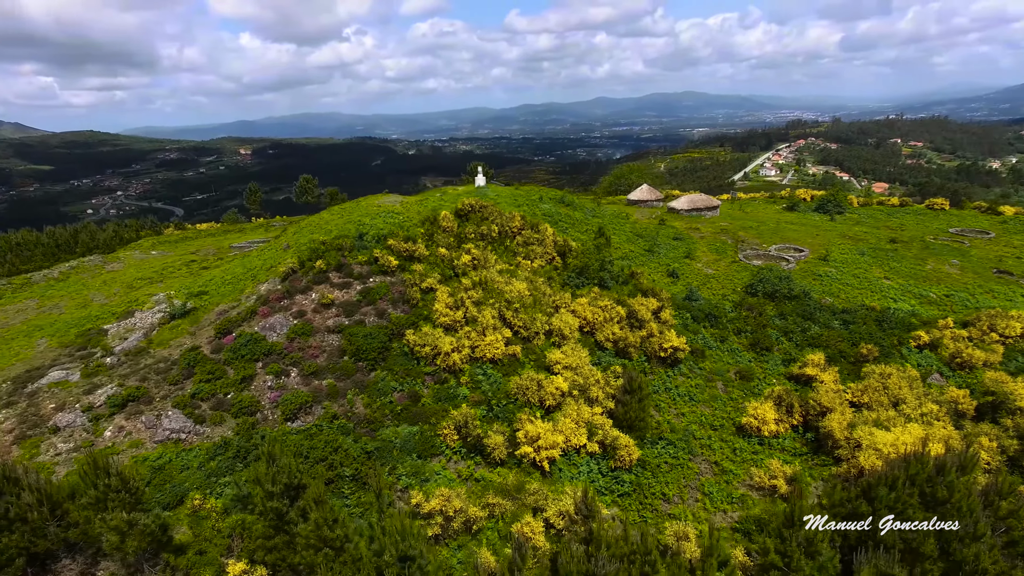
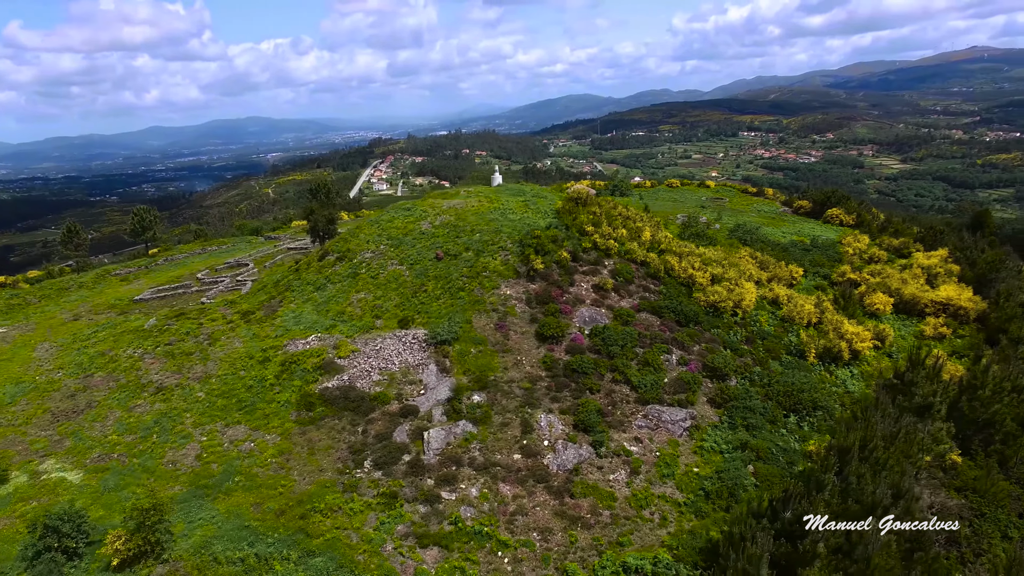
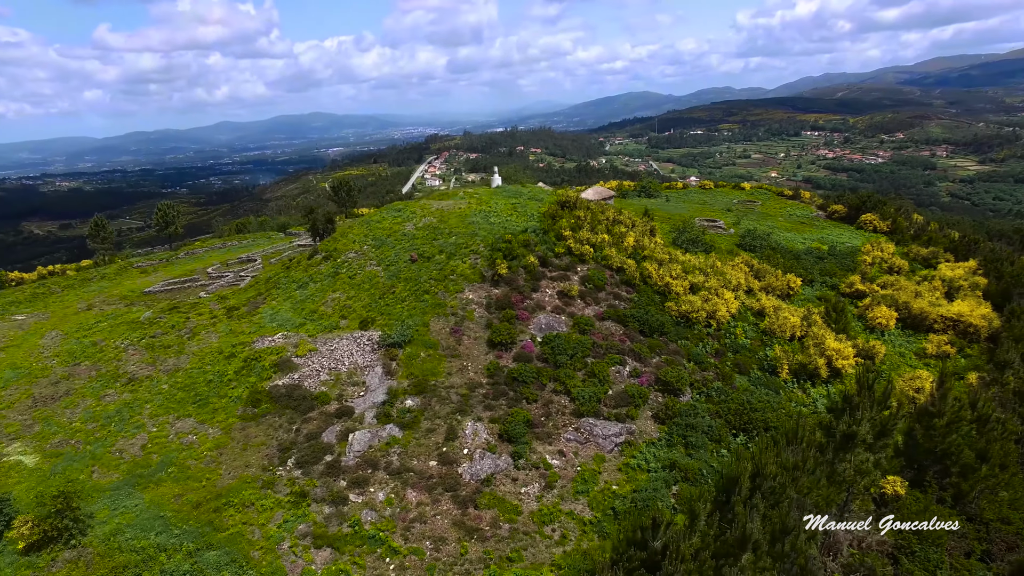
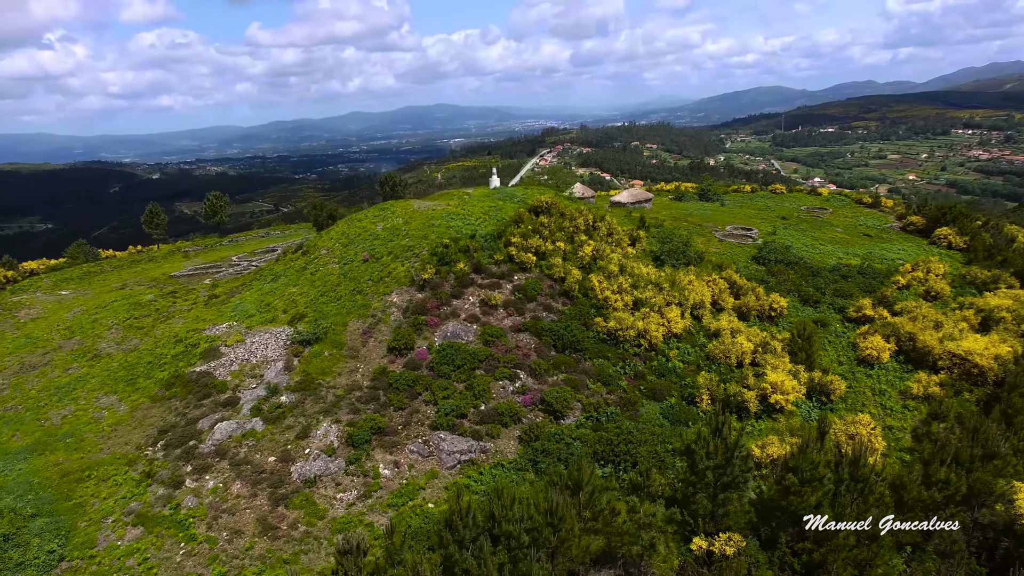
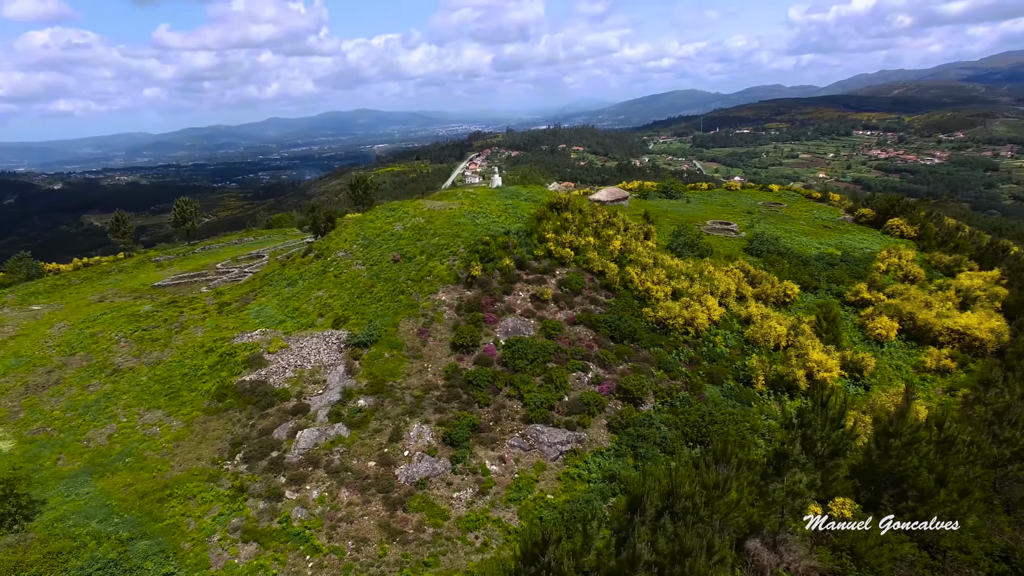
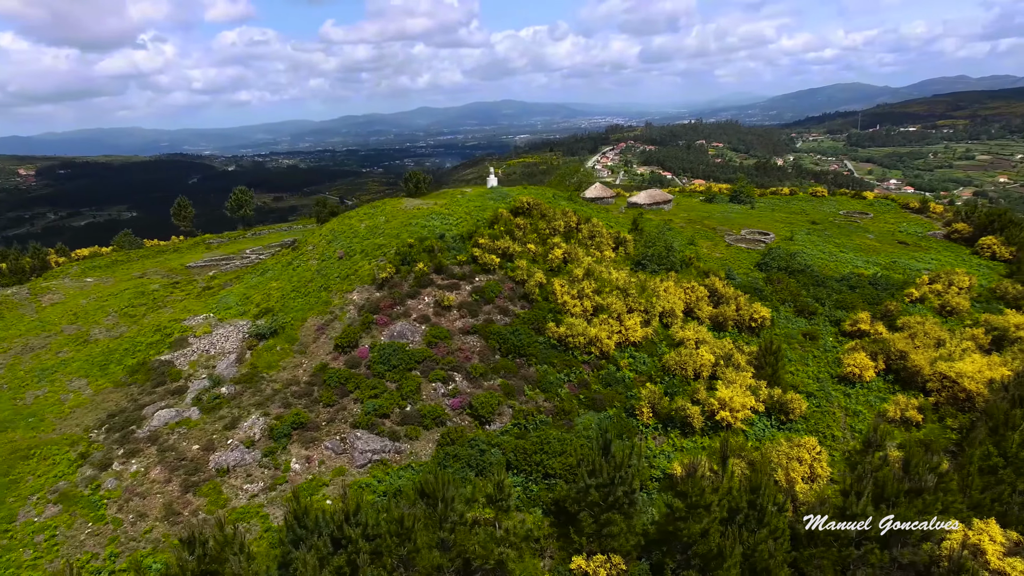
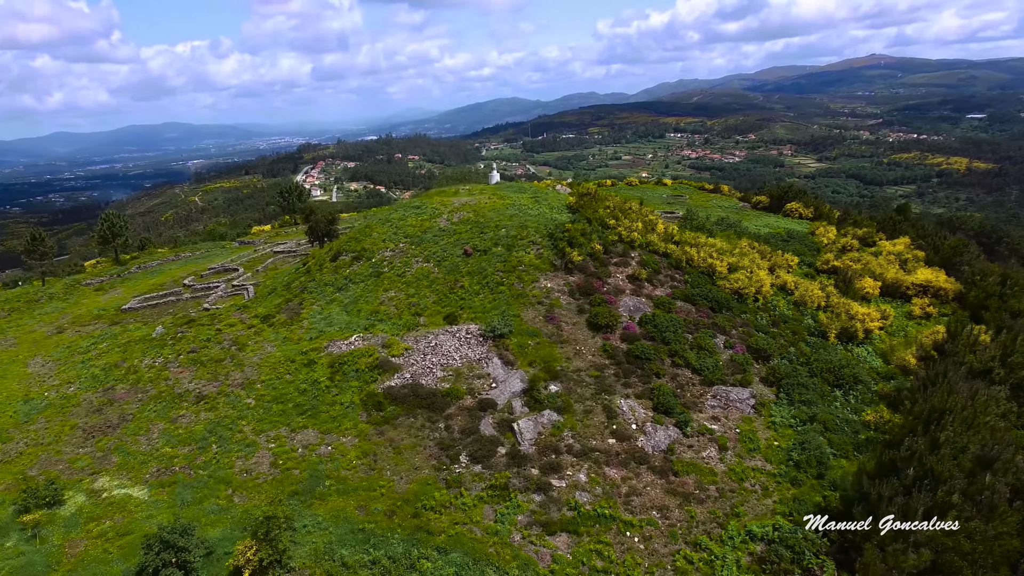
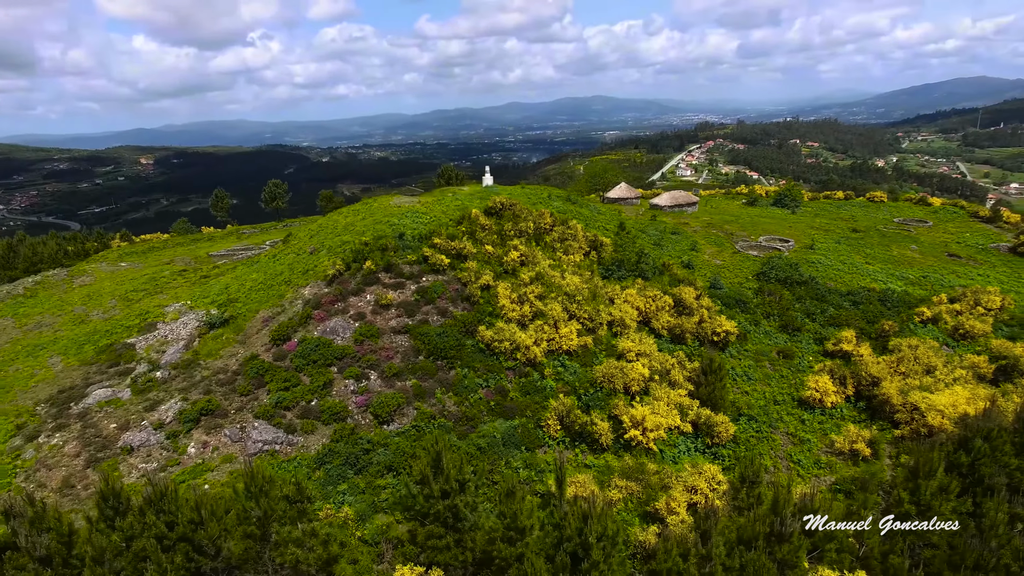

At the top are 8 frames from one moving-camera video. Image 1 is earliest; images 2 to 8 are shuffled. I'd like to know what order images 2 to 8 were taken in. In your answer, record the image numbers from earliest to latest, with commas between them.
8, 6, 4, 5, 3, 2, 7
